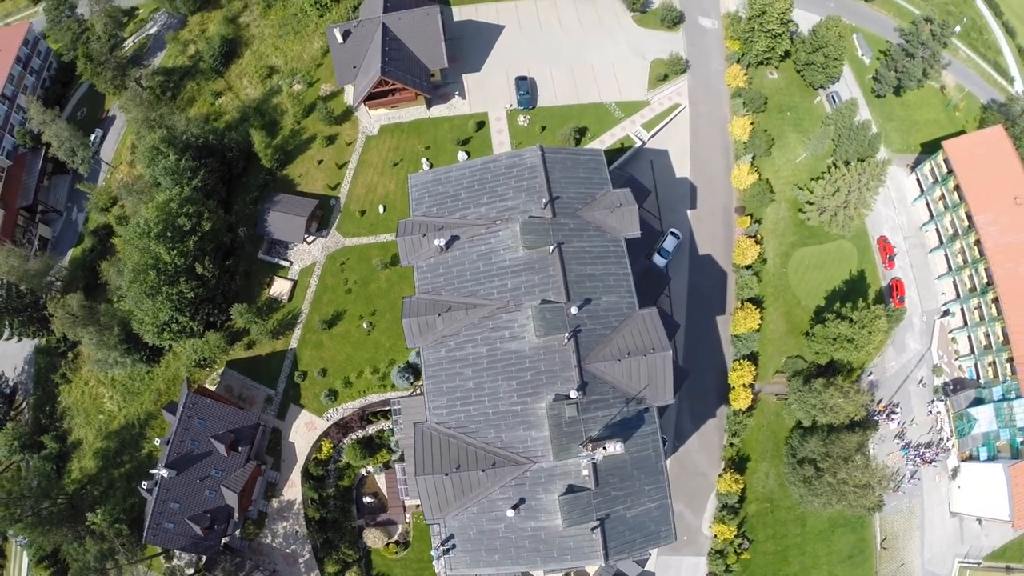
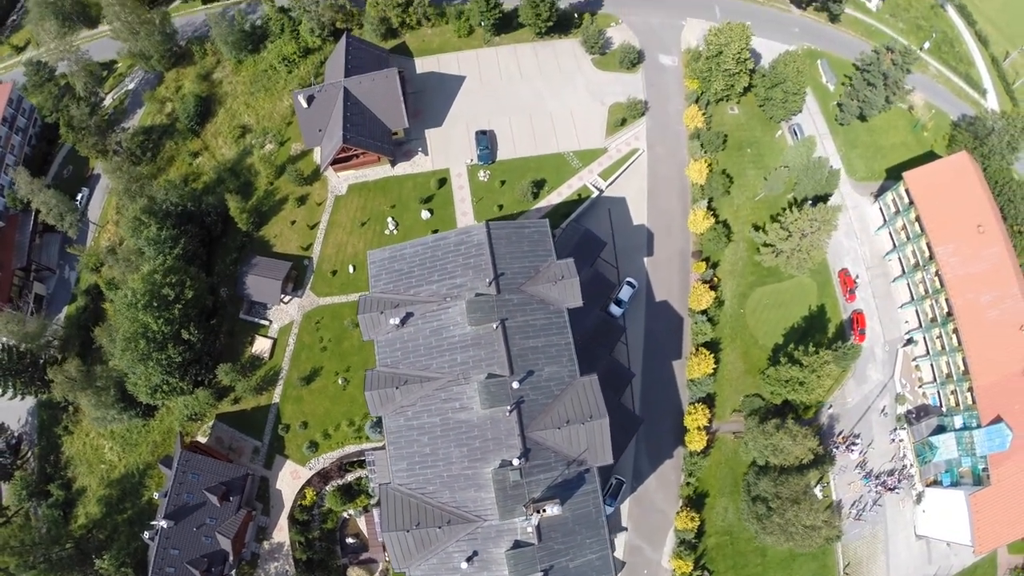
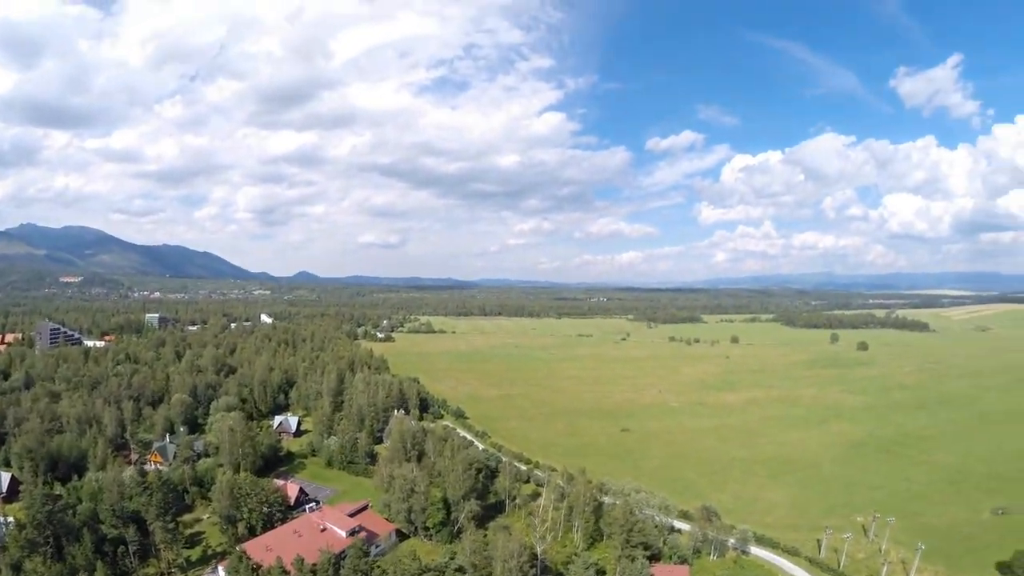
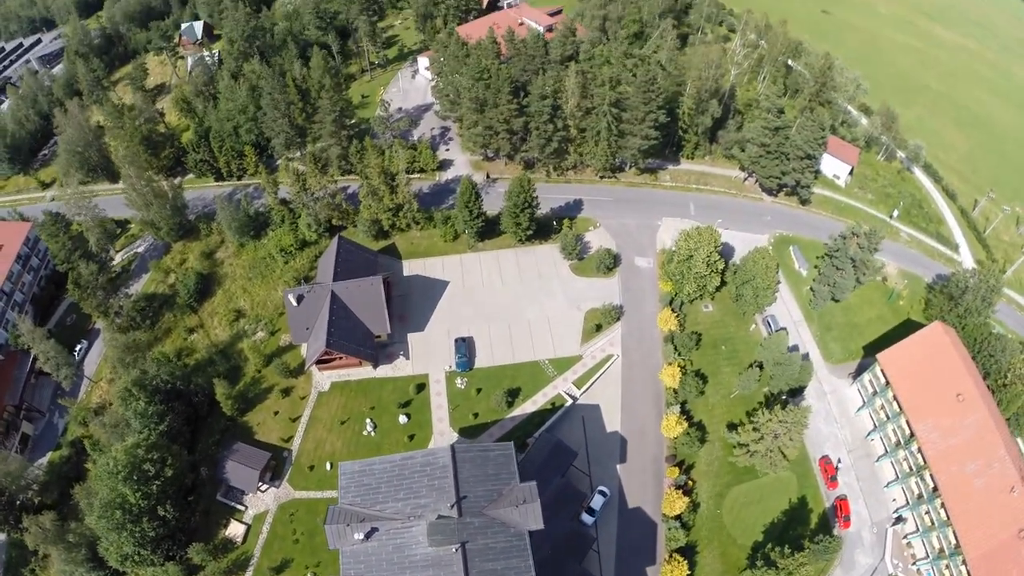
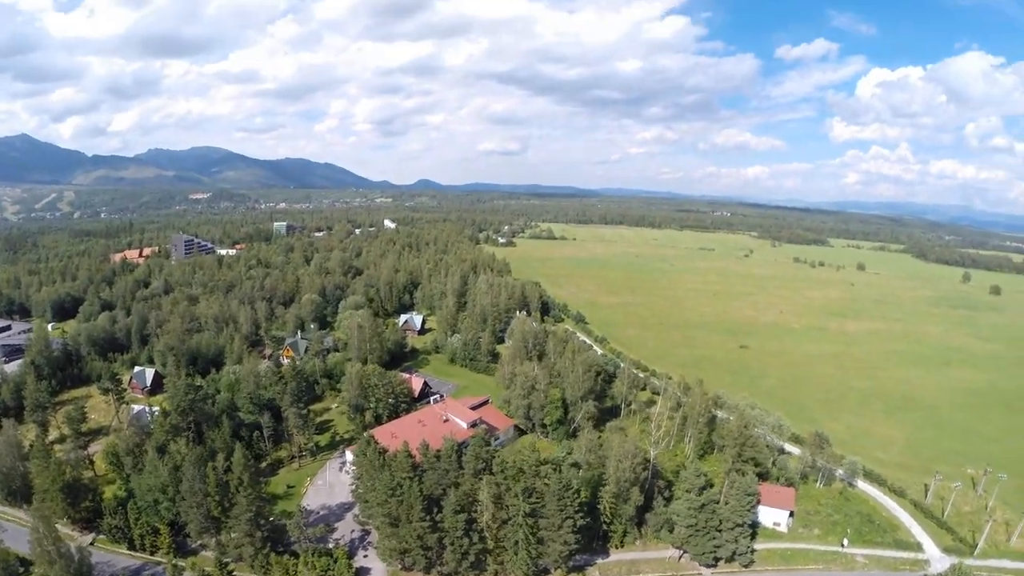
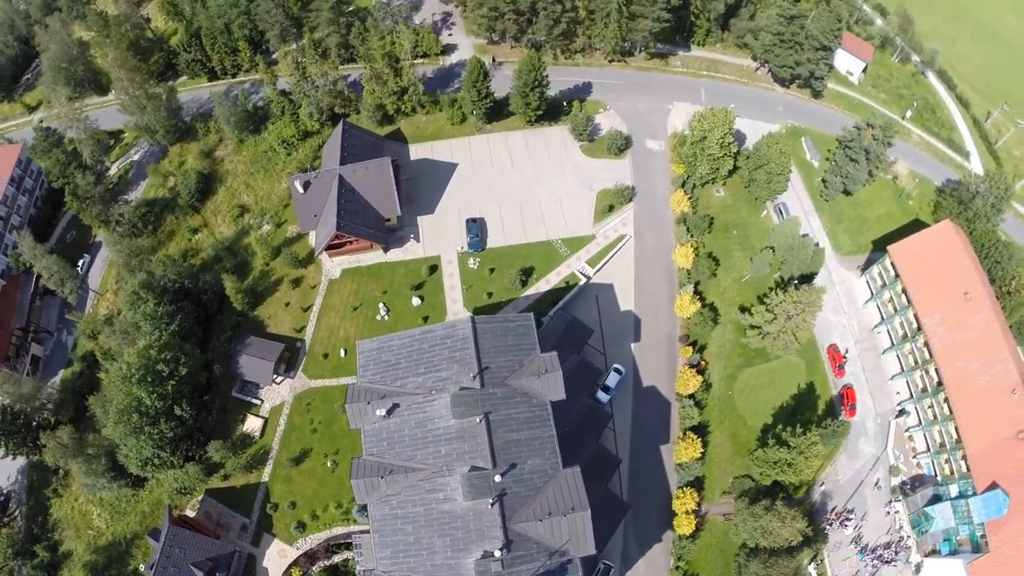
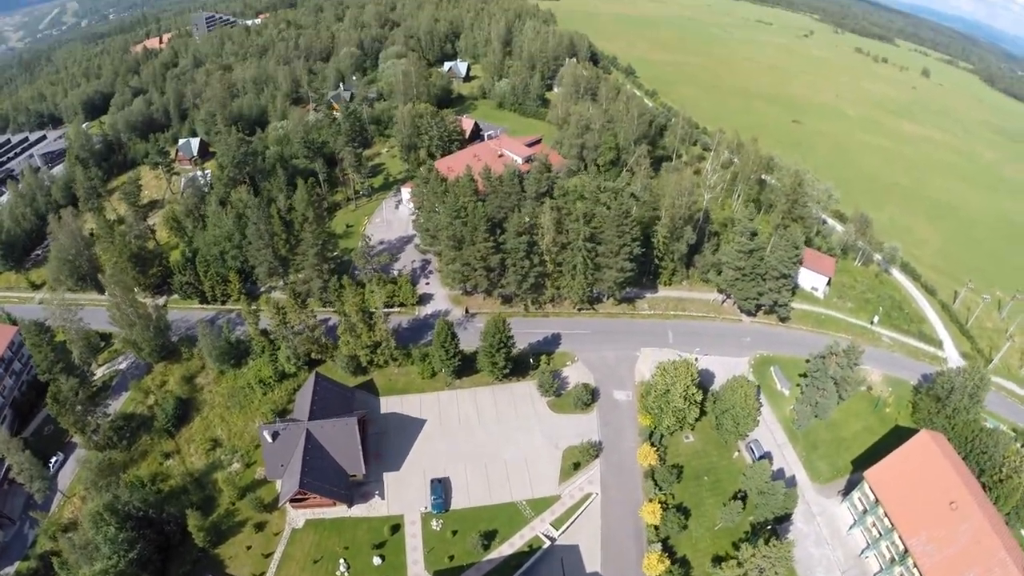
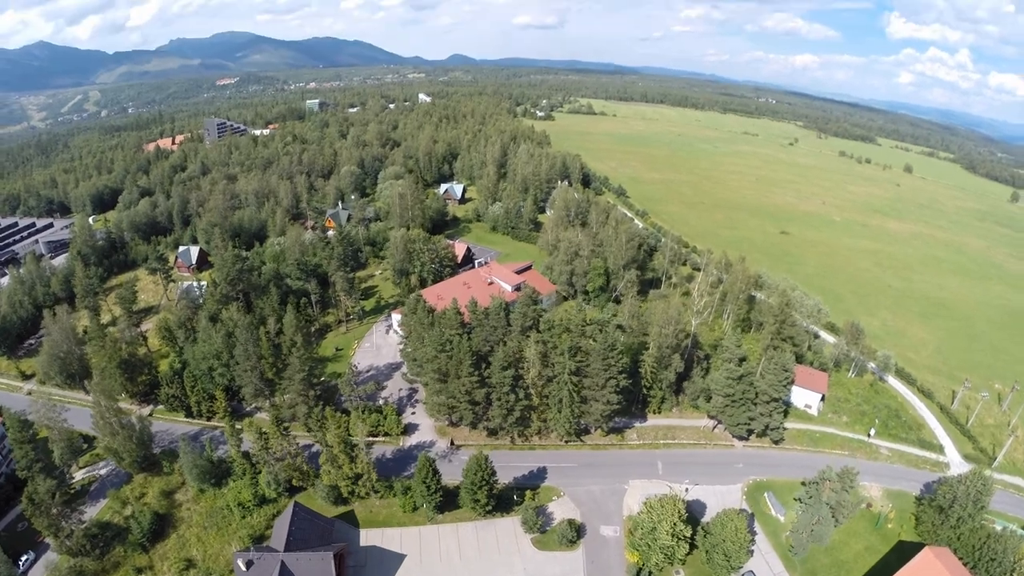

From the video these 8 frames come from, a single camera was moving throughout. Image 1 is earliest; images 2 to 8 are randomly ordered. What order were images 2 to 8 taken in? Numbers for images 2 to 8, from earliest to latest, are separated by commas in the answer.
2, 6, 4, 7, 8, 5, 3
